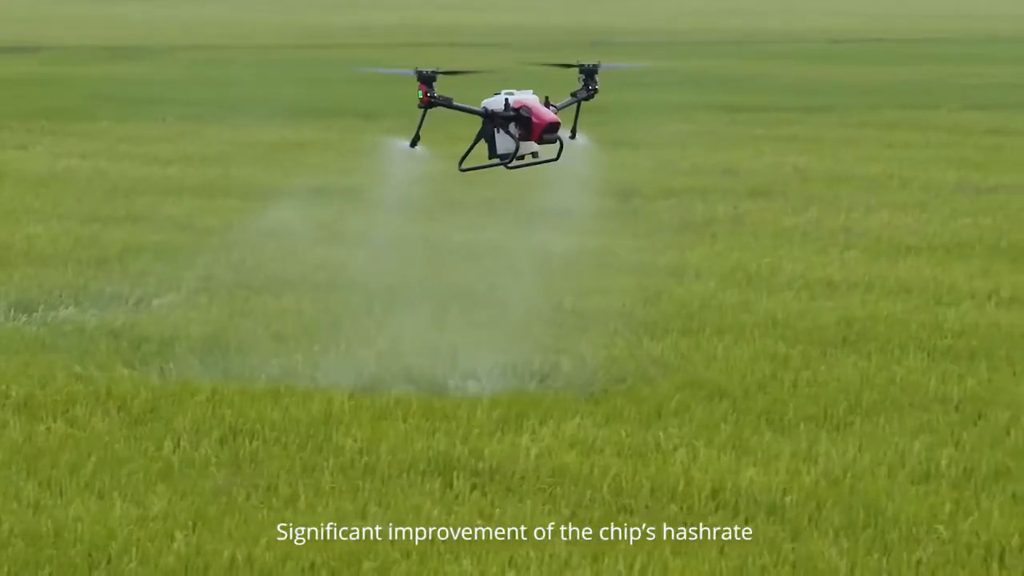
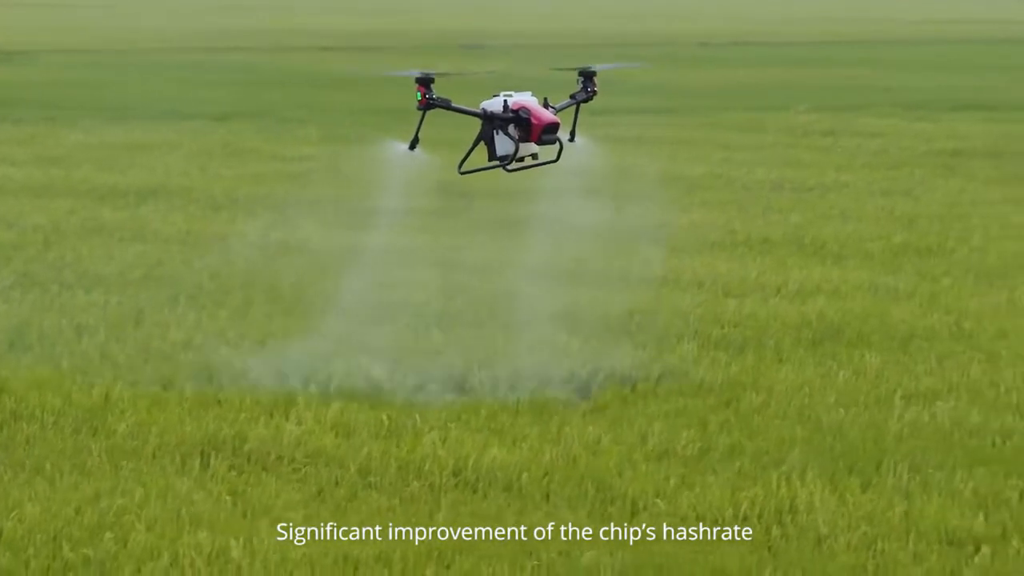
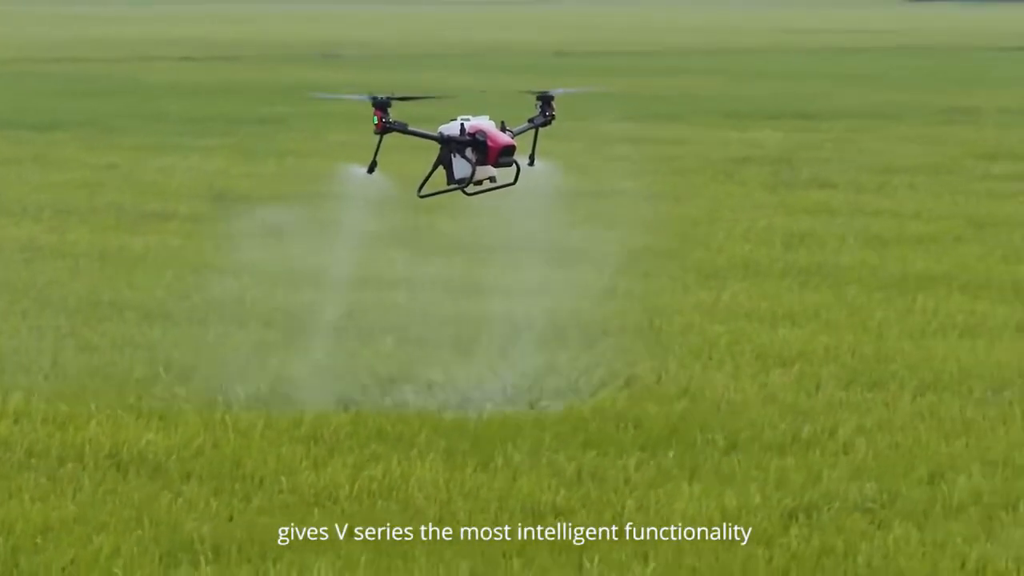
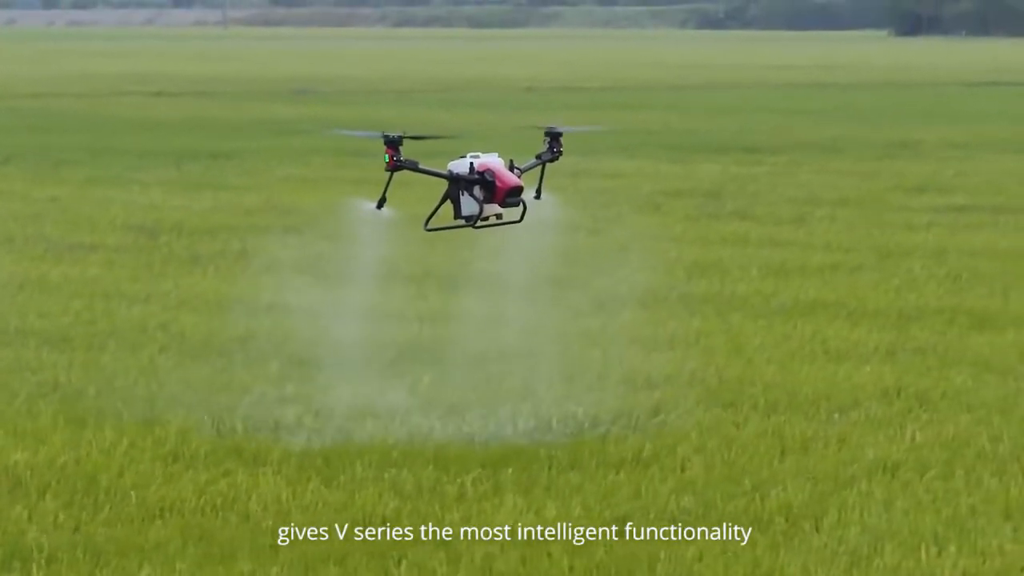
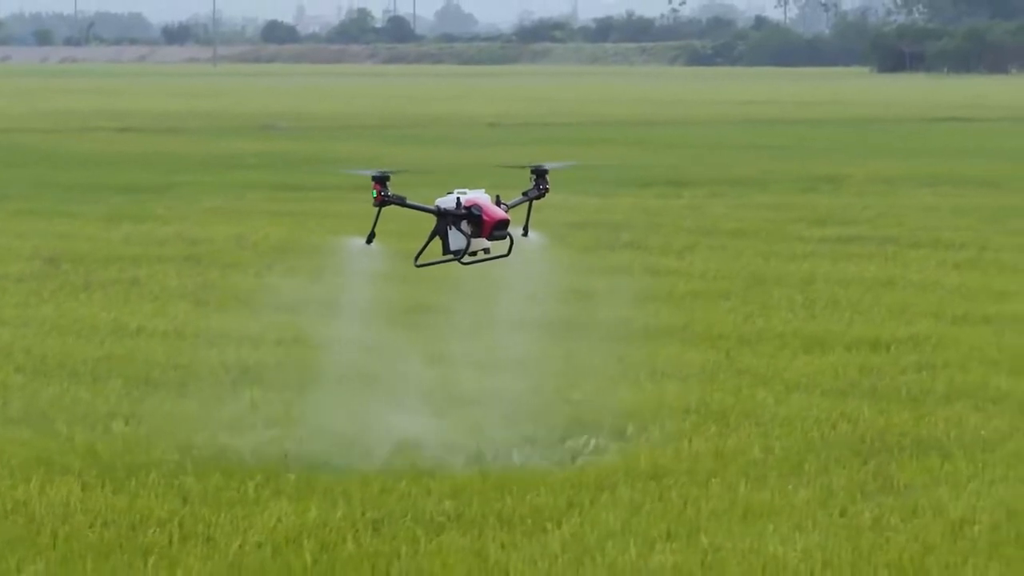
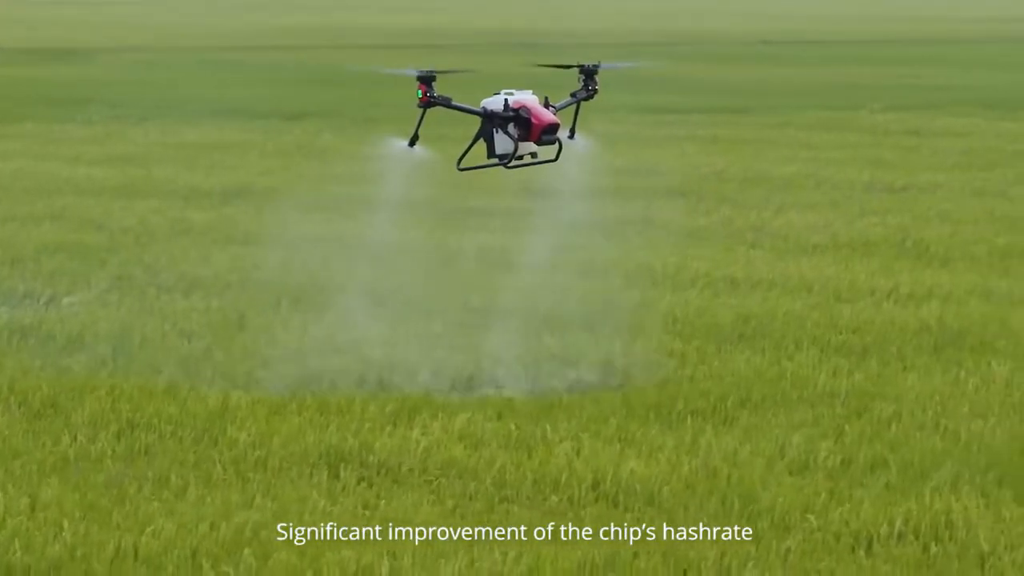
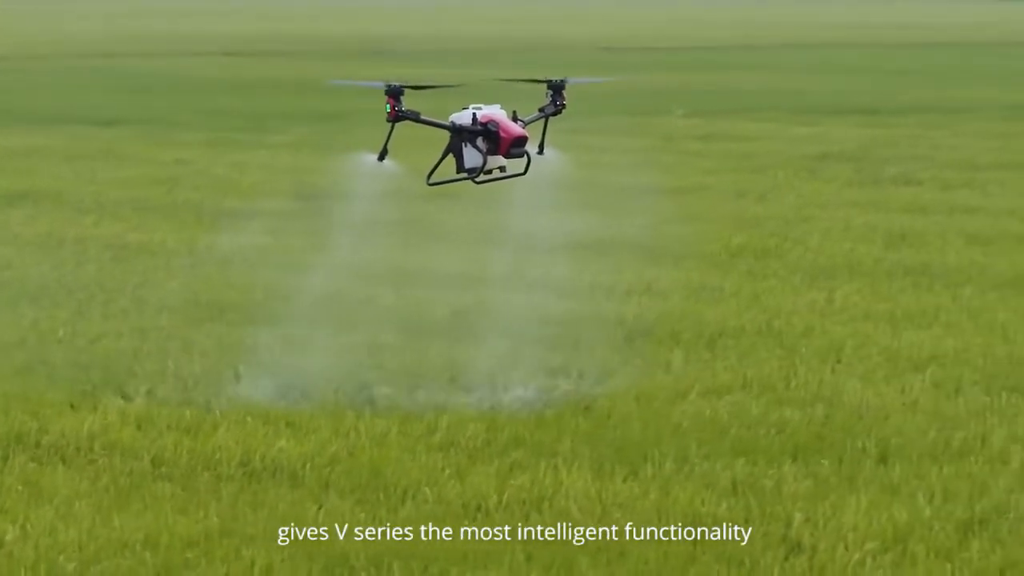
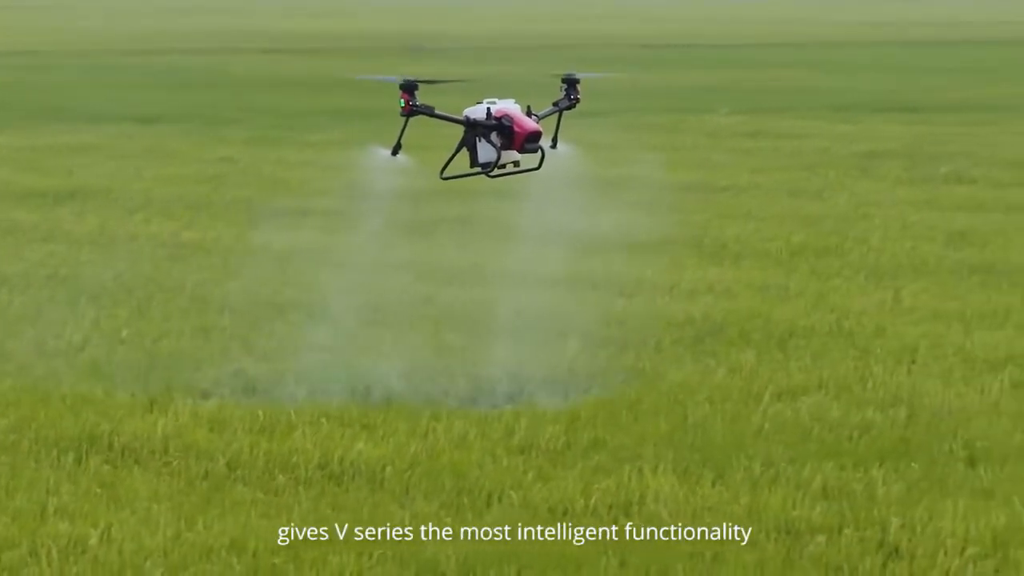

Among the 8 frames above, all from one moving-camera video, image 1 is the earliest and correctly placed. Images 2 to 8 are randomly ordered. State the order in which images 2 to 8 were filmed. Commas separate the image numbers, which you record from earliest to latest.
6, 2, 8, 7, 3, 4, 5
